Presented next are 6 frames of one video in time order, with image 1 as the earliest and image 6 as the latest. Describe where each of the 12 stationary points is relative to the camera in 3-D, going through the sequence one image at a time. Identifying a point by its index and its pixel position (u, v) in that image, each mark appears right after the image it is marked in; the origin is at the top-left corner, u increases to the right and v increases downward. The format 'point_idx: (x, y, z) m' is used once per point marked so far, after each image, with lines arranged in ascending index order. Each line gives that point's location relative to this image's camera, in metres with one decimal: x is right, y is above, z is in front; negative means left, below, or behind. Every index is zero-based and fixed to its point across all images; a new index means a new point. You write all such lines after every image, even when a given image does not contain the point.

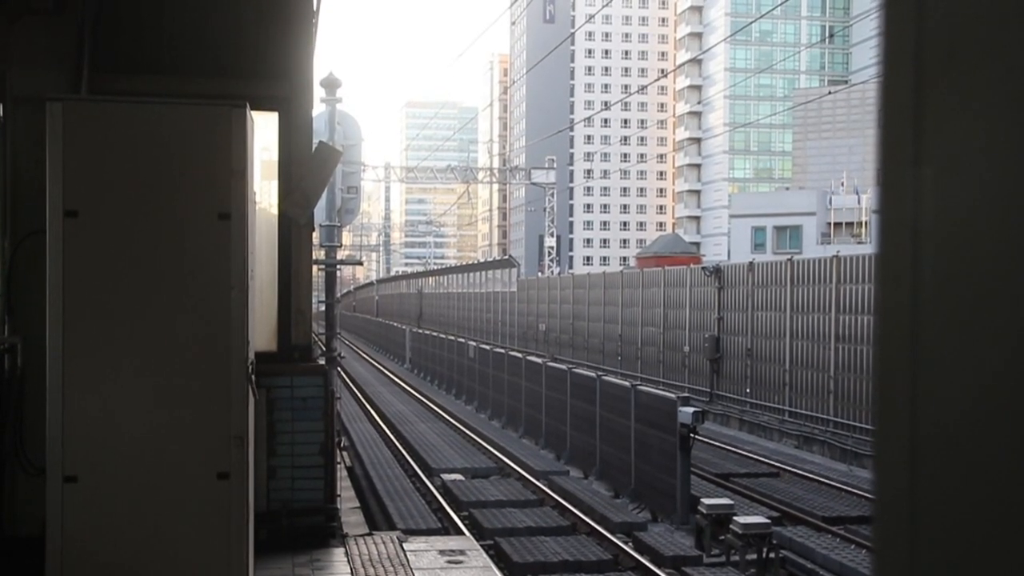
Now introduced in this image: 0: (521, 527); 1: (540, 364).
0: (+0.1, -2.0, +10.1) m
1: (+0.3, -0.9, +14.4) m
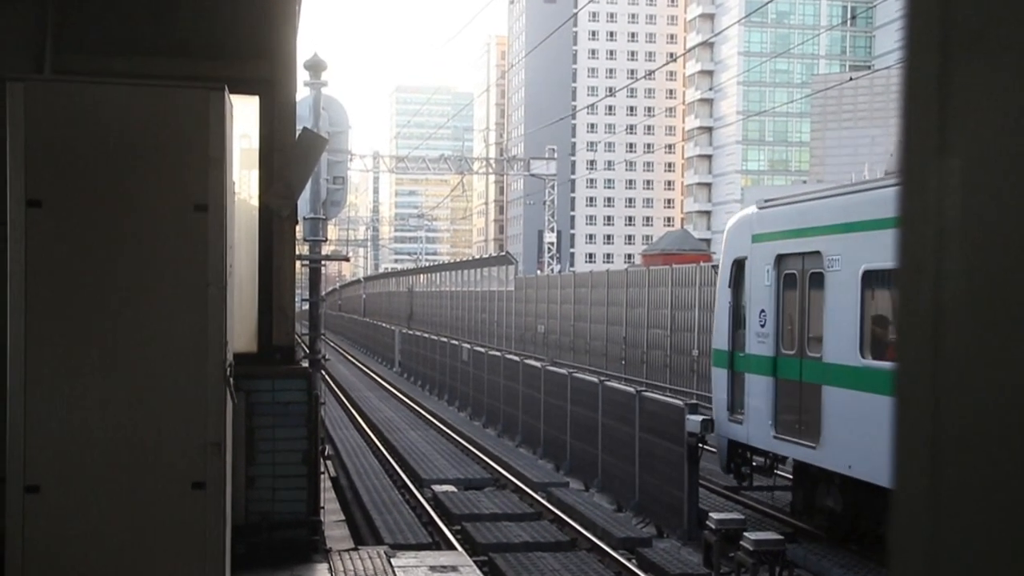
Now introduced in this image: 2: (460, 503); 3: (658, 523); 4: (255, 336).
0: (0.0, -2.0, +9.5) m
1: (+0.3, -0.9, +13.9) m
2: (-0.5, -2.0, +11.1) m
3: (+1.2, -2.0, +10.1) m
4: (-1.7, -0.3, +8.0) m
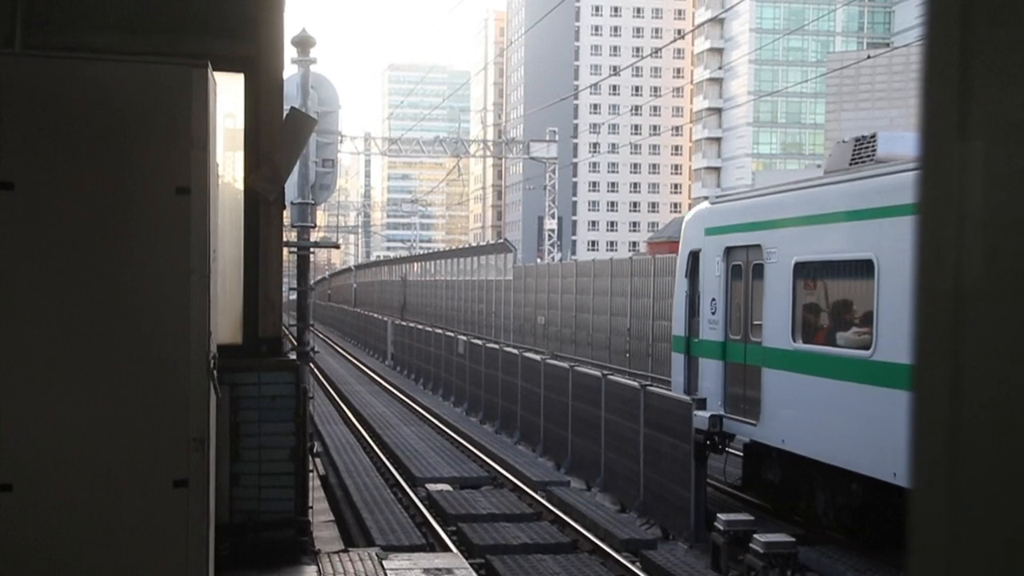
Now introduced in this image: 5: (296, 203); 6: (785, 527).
0: (0.0, -1.9, +9.1) m
1: (+0.3, -0.8, +13.5) m
2: (-0.5, -1.9, +10.8) m
3: (+1.2, -1.9, +9.7) m
4: (-1.7, -0.2, +7.6) m
5: (-1.9, +0.8, +9.9) m
6: (+2.7, -2.4, +11.8) m
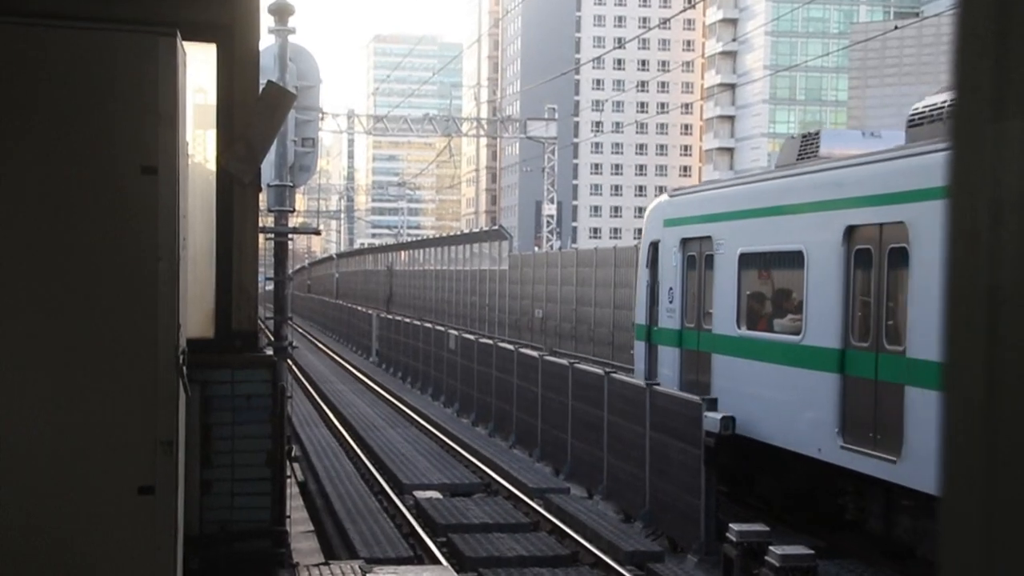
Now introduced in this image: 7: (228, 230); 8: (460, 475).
0: (0.0, -1.9, +8.5) m
1: (+0.3, -0.8, +12.9) m
2: (-0.5, -1.9, +10.2) m
3: (+1.2, -1.8, +9.1) m
4: (-1.7, -0.2, +7.0) m
5: (-1.9, +0.8, +9.4) m
6: (+2.7, -2.3, +11.2) m
7: (-1.6, +0.3, +6.9) m
8: (-0.5, -1.9, +12.2) m
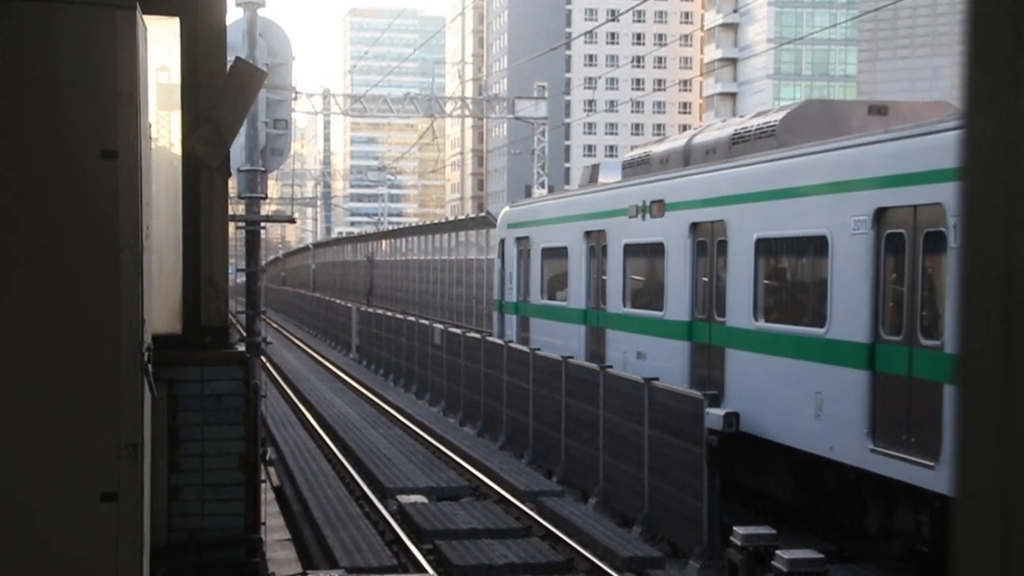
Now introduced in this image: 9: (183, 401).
0: (-0.1, -1.8, +8.1) m
1: (+0.2, -0.7, +12.5) m
2: (-0.6, -1.8, +9.7) m
3: (+1.1, -1.8, +8.7) m
4: (-1.8, -0.2, +6.6) m
5: (-2.0, +0.9, +8.9) m
6: (+2.6, -2.2, +10.8) m
7: (-1.7, +0.4, +6.5) m
8: (-0.6, -1.8, +11.8) m
9: (-1.7, -0.6, +6.4) m
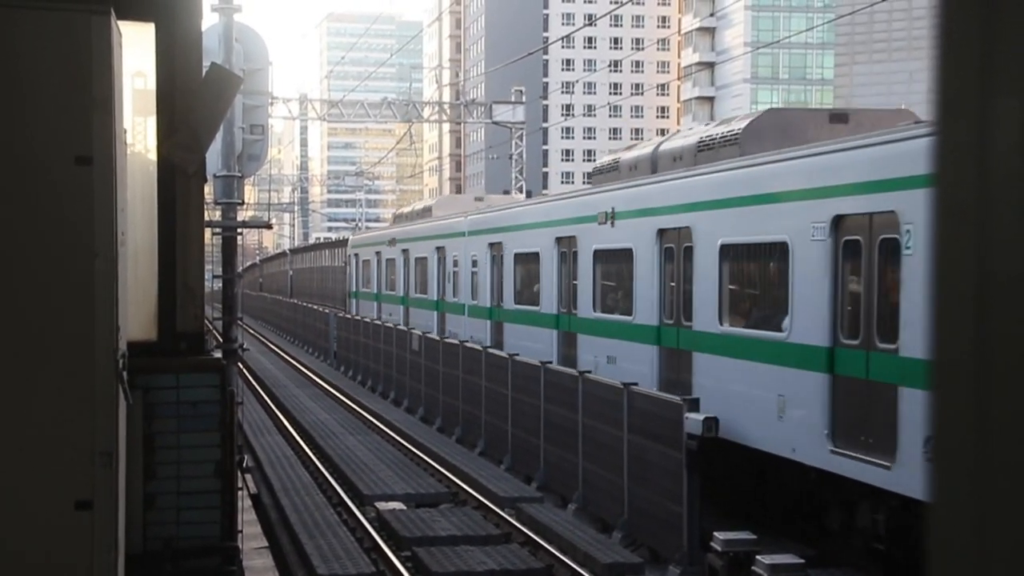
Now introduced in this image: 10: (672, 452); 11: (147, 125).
0: (-0.2, -1.8, +8.1) m
1: (0.0, -0.8, +12.4) m
2: (-0.8, -1.9, +9.7) m
3: (+1.0, -1.8, +8.7) m
4: (-1.9, -0.2, +6.5) m
5: (-2.1, +0.8, +8.9) m
6: (+2.5, -2.3, +10.8) m
7: (-1.8, +0.3, +6.4) m
8: (-0.8, -1.9, +11.7) m
9: (-1.9, -0.6, +6.4) m
10: (+1.1, -1.1, +8.2) m
11: (-1.9, +0.9, +6.4) m
